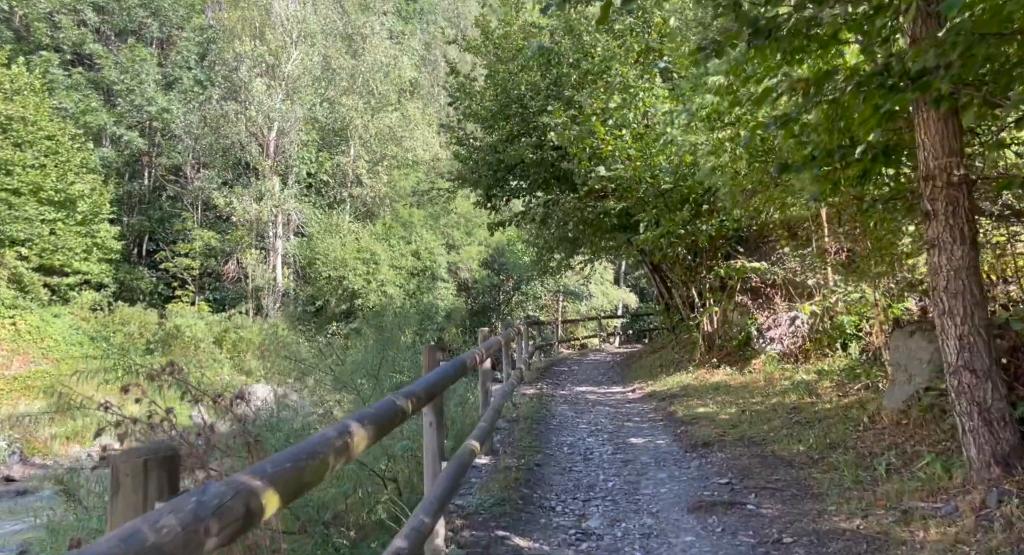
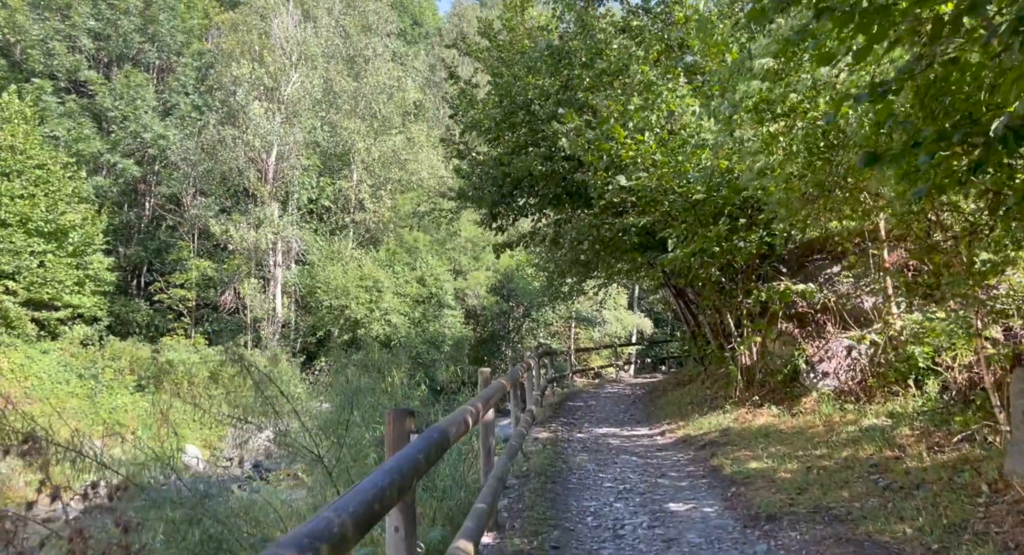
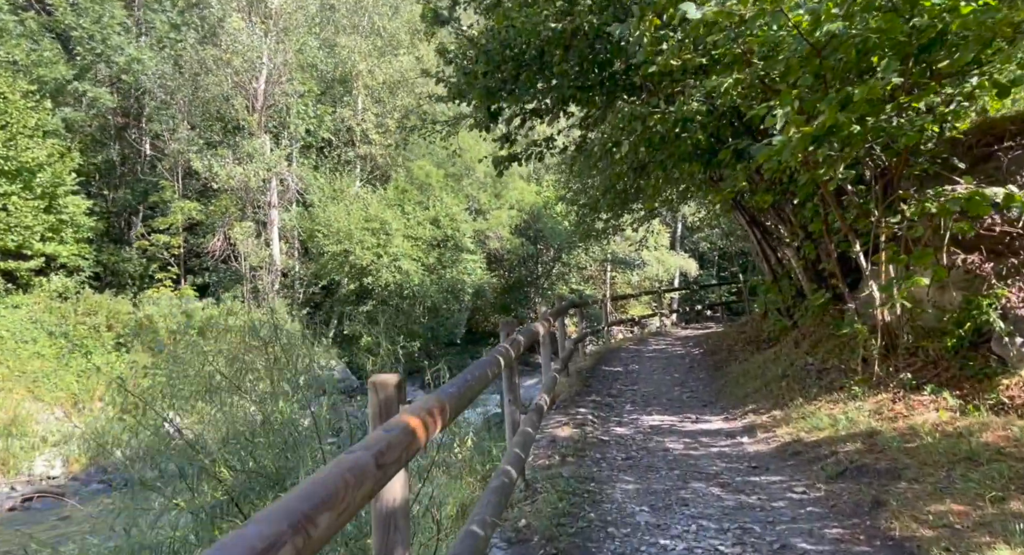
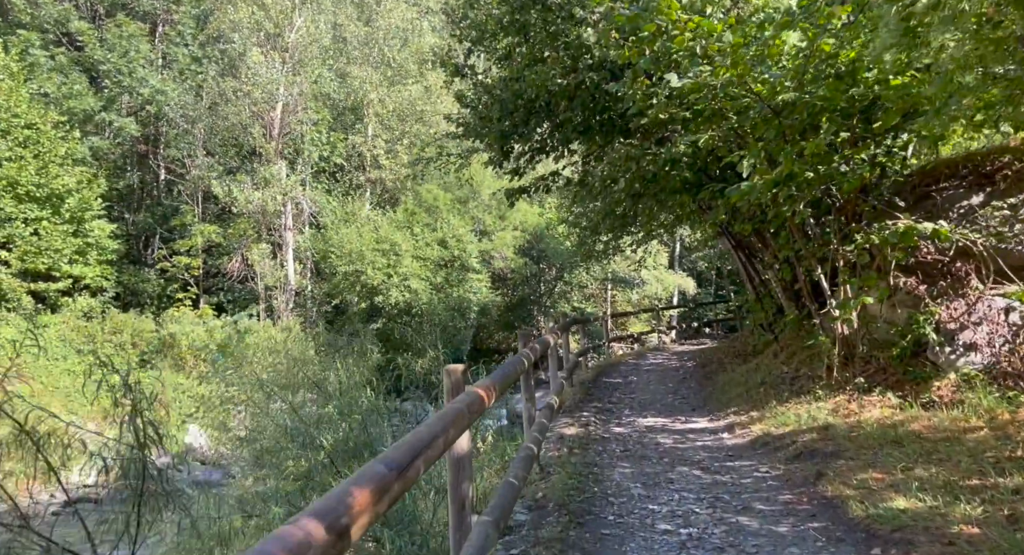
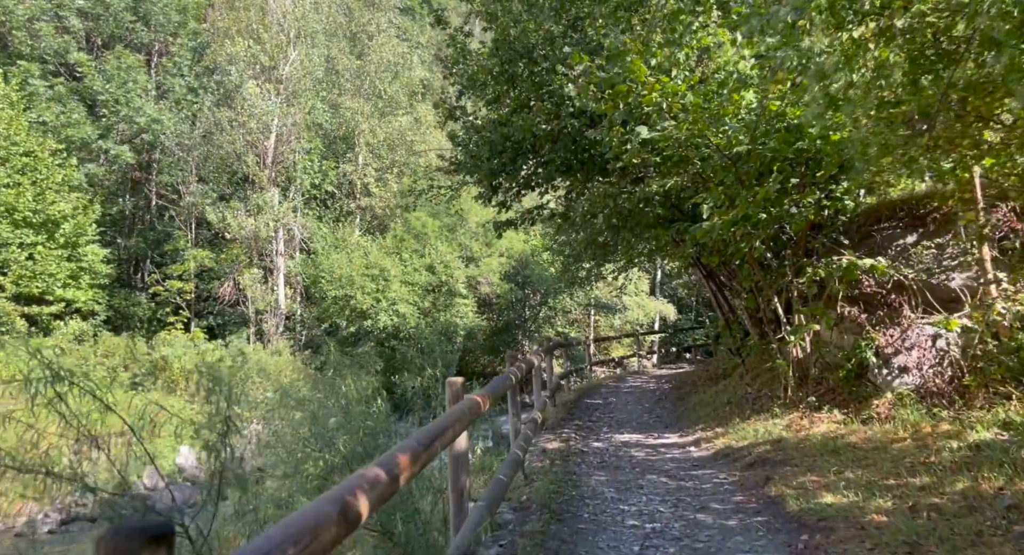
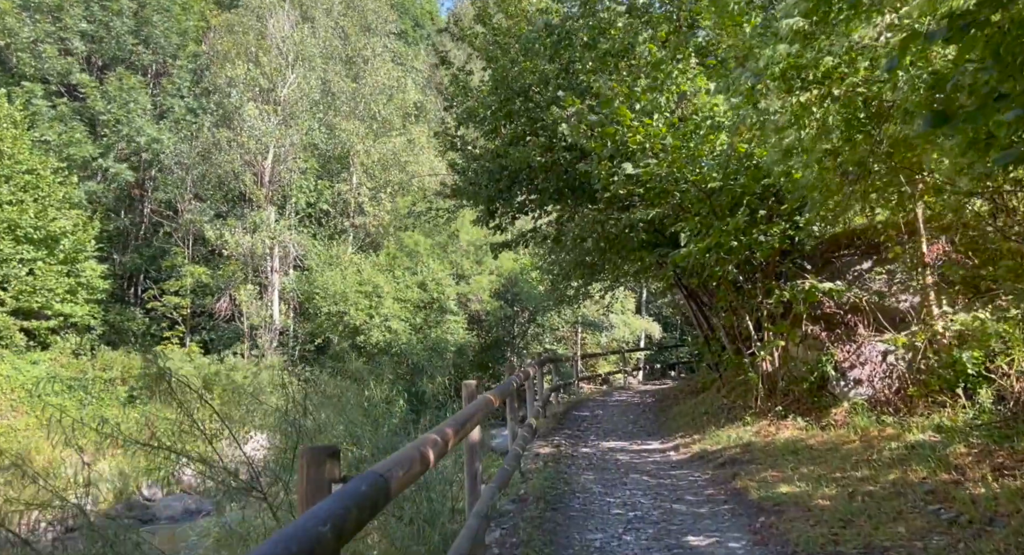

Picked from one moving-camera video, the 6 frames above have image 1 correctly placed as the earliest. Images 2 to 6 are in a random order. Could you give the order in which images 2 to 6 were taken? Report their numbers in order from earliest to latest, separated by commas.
2, 6, 5, 4, 3
